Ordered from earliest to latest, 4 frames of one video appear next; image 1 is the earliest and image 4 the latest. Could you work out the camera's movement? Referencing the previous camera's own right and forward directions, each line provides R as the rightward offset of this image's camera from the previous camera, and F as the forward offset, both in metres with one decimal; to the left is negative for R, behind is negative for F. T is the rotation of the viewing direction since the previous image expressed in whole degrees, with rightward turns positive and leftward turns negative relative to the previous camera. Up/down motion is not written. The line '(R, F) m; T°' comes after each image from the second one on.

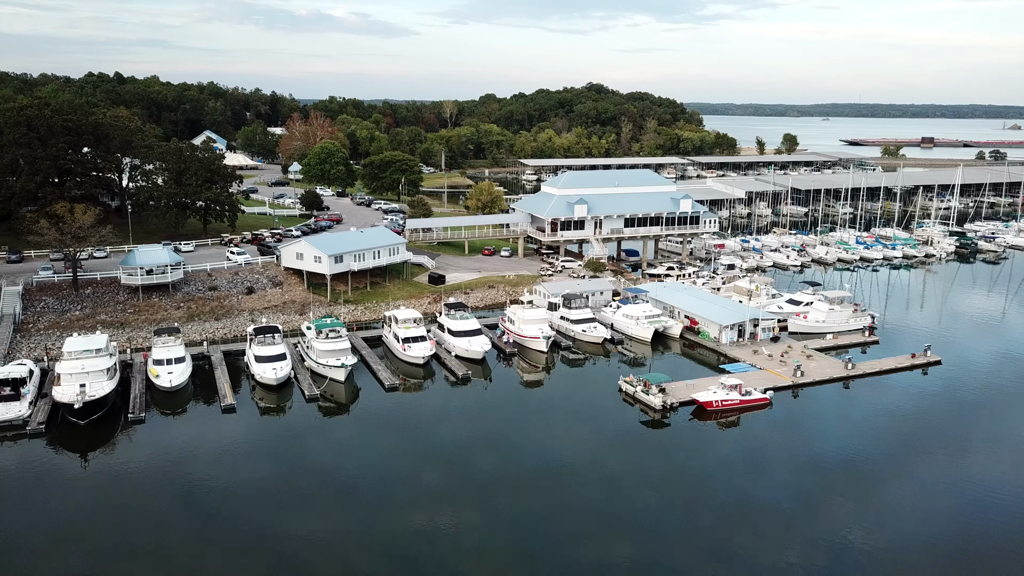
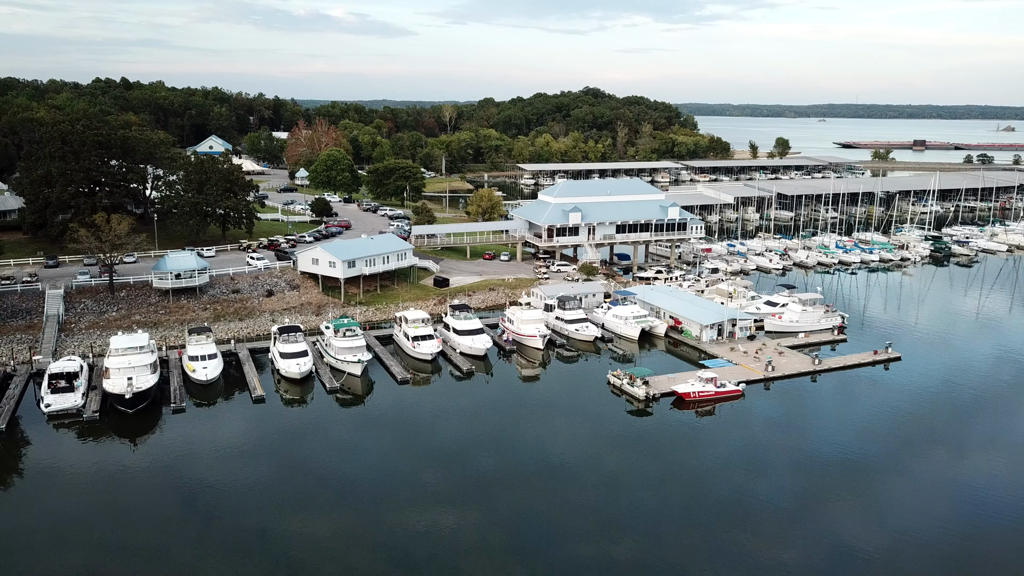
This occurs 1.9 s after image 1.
(0.0, -1.7) m; 0°
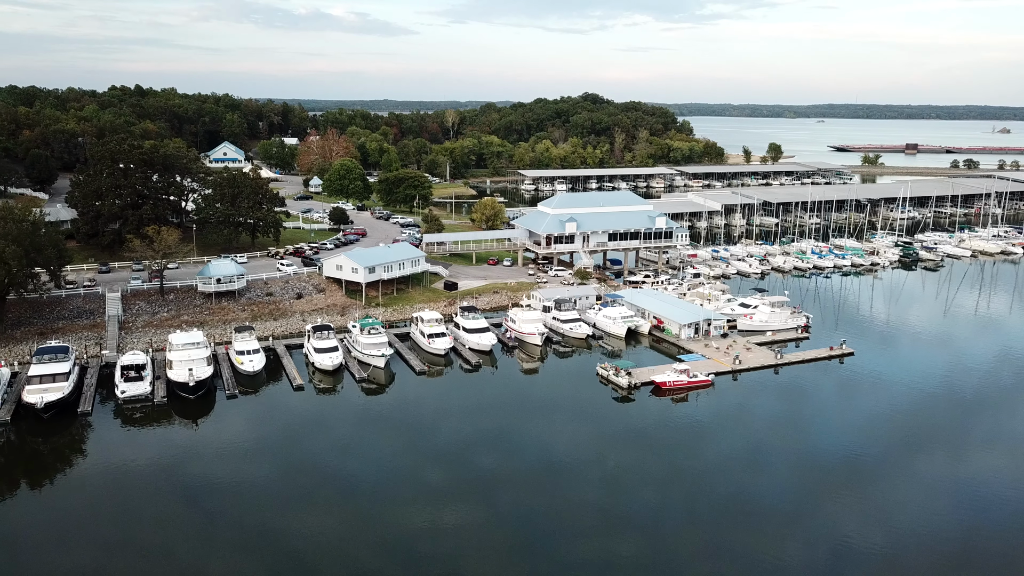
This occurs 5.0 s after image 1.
(0.0, -2.6) m; 0°
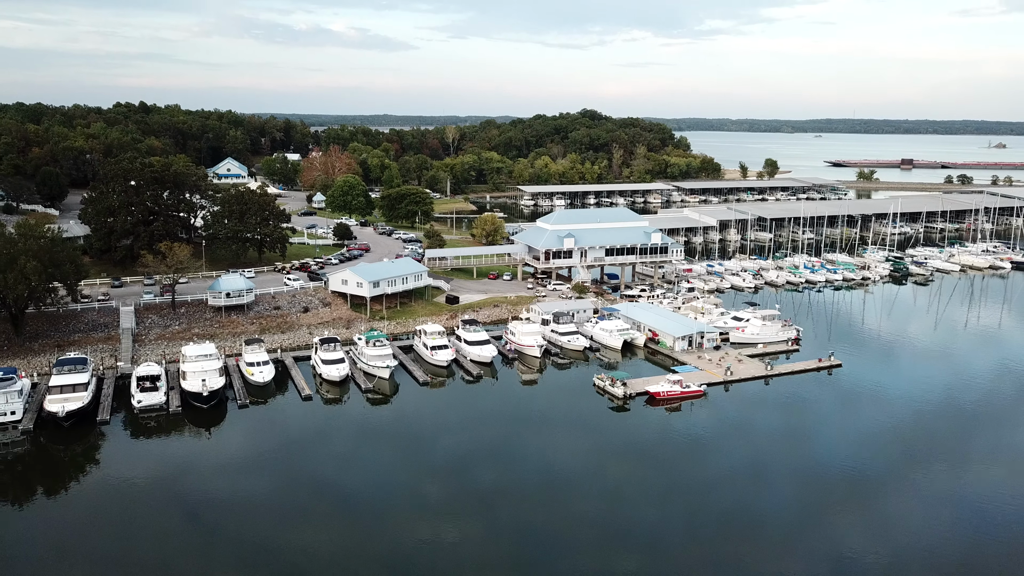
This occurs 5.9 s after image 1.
(0.0, -0.8) m; 0°
